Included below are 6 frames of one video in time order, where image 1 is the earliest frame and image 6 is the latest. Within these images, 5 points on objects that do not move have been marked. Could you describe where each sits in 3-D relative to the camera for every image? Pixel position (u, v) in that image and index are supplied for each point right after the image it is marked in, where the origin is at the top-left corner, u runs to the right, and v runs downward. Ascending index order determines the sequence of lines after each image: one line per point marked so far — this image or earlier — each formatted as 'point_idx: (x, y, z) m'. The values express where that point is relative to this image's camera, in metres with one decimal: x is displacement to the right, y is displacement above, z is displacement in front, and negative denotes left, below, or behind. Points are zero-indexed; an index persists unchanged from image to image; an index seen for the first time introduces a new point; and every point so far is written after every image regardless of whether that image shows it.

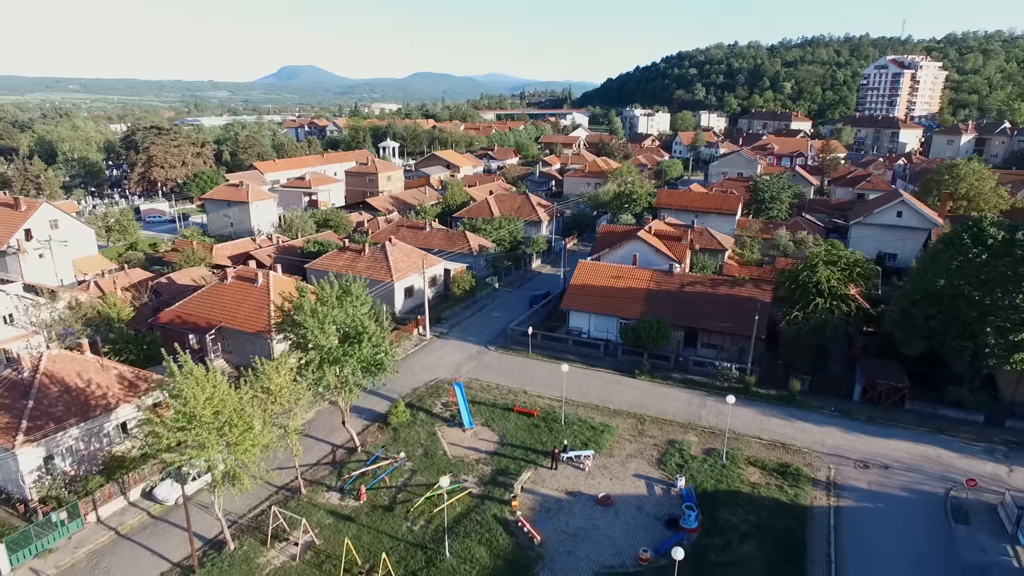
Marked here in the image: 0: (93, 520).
0: (-10.8, -5.9, +16.0) m
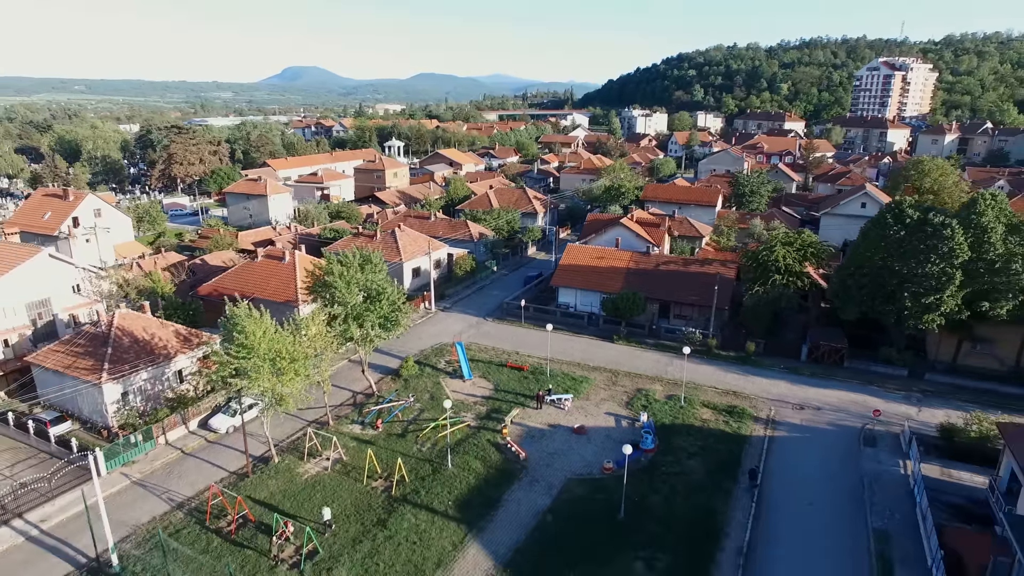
0: (-11.1, -4.9, +19.7) m
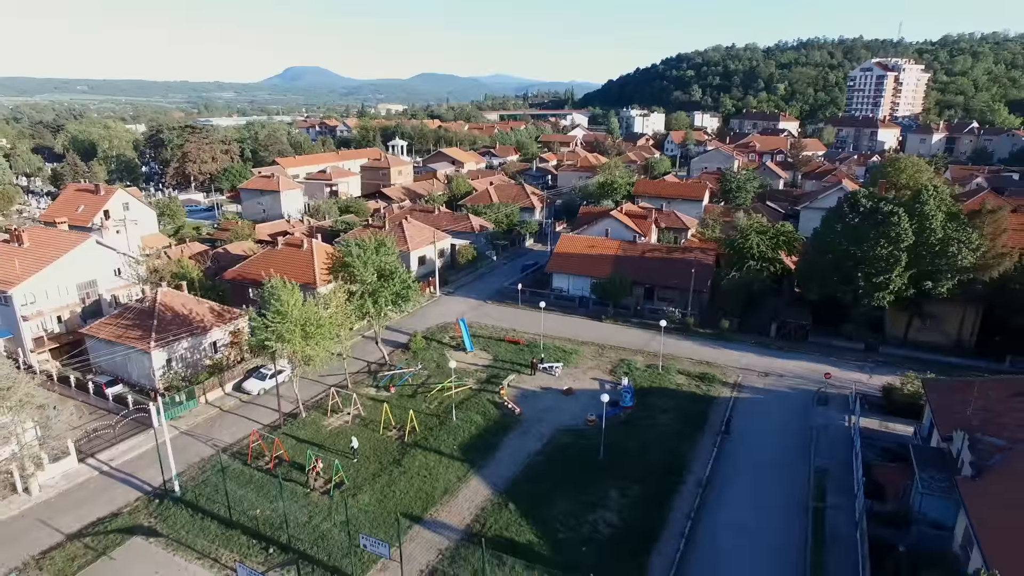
0: (-11.2, -4.1, +22.6) m
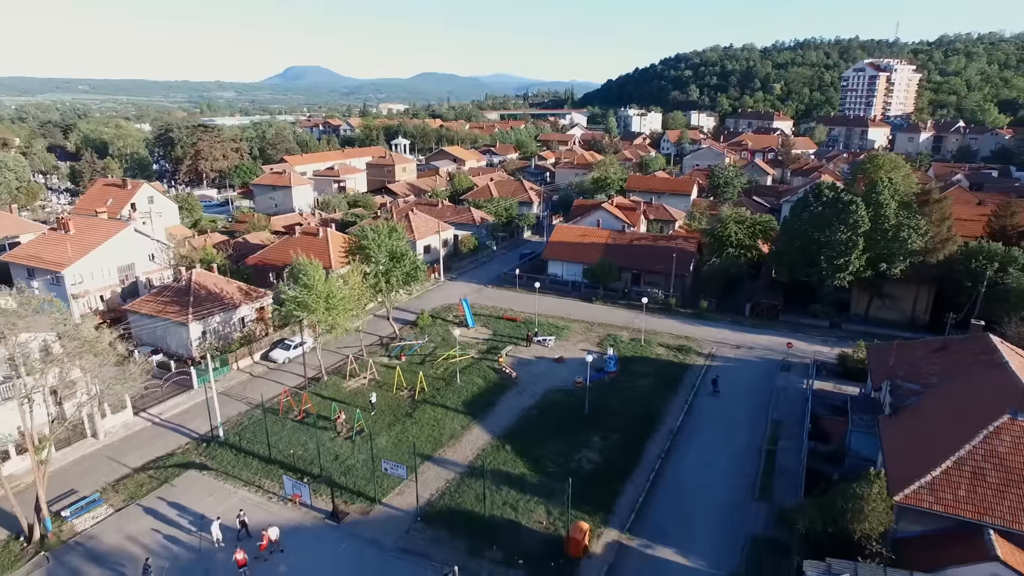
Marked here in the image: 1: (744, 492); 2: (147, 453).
0: (-11.3, -3.2, +25.5) m
1: (+6.7, -5.8, +17.8) m
2: (-11.5, -5.2, +19.5) m
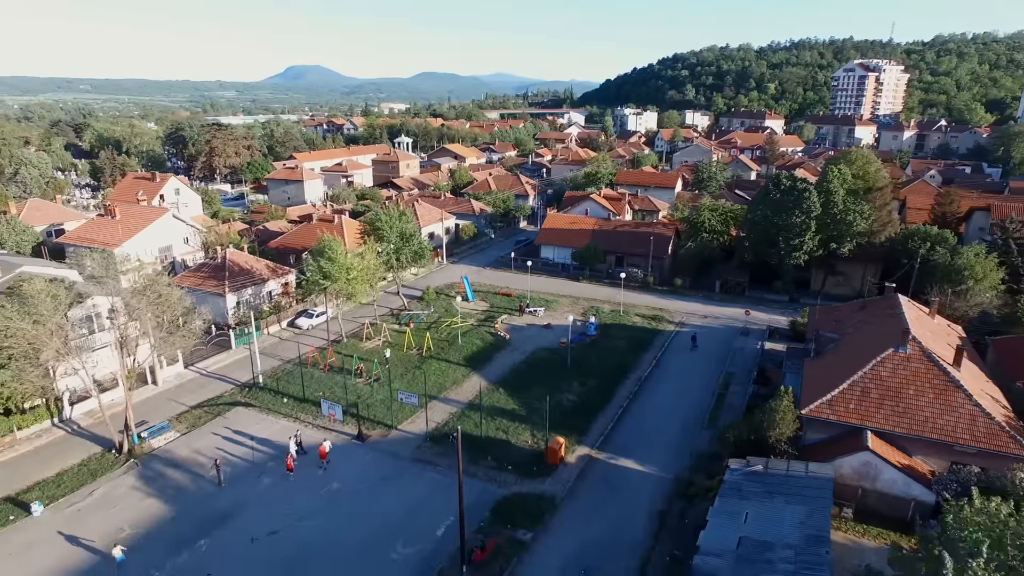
0: (-11.6, -2.1, +29.3) m
1: (+6.4, -4.7, +21.7) m
2: (-11.8, -4.1, +23.4) m
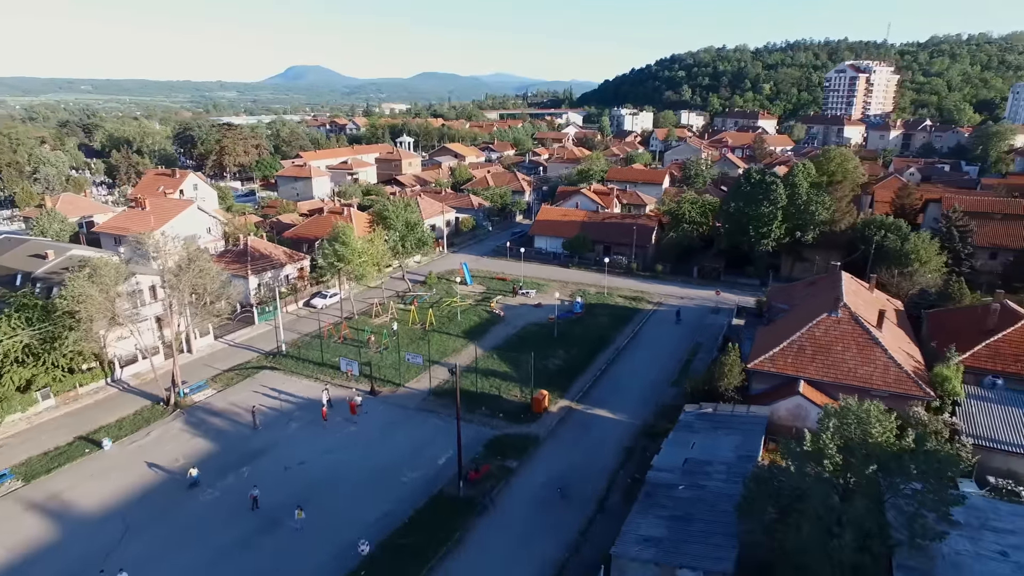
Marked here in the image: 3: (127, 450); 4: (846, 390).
0: (-11.9, -1.2, +32.6) m
1: (+6.1, -3.8, +24.9) m
2: (-12.1, -3.2, +26.7) m
3: (-12.3, -5.2, +19.8) m
4: (+10.6, -3.2, +19.7) m
